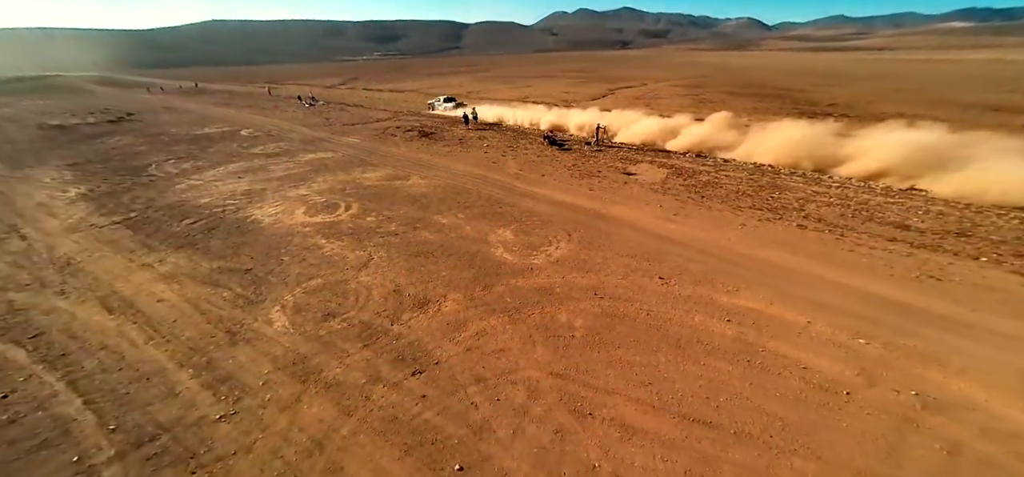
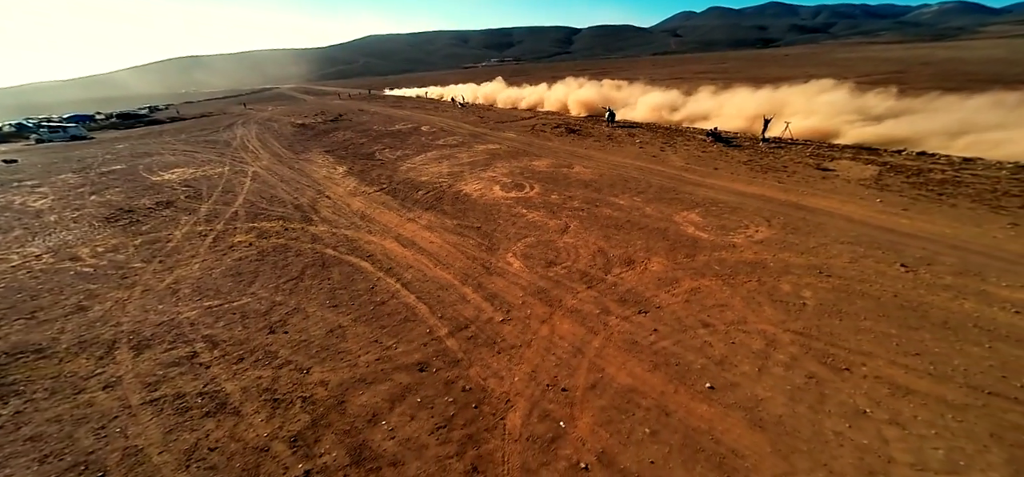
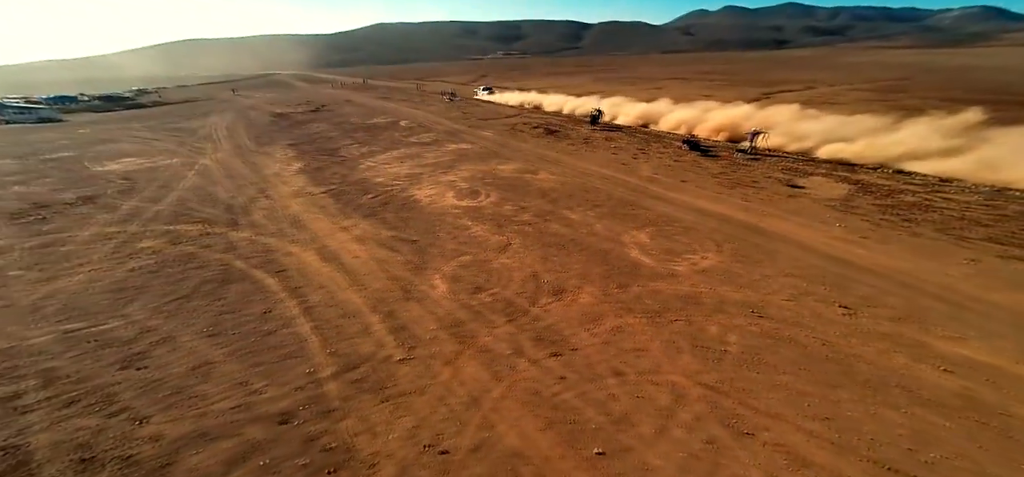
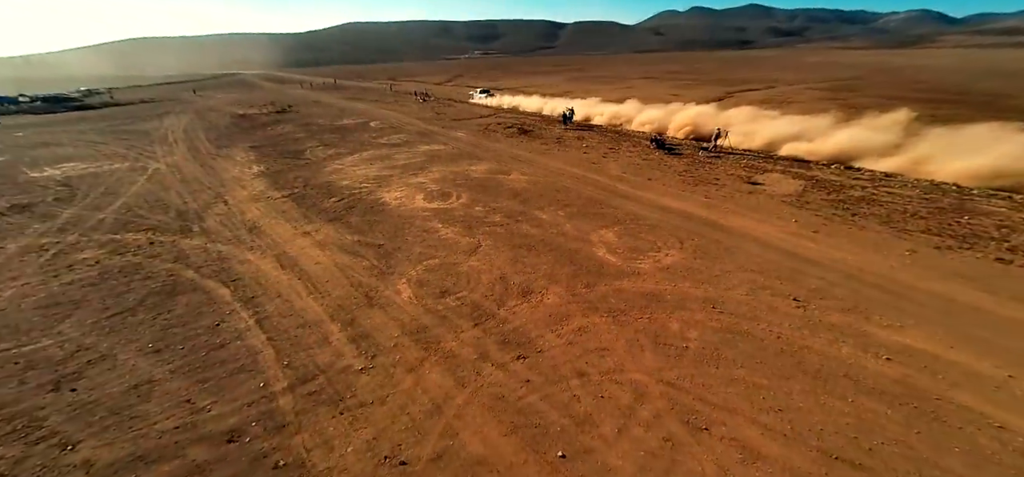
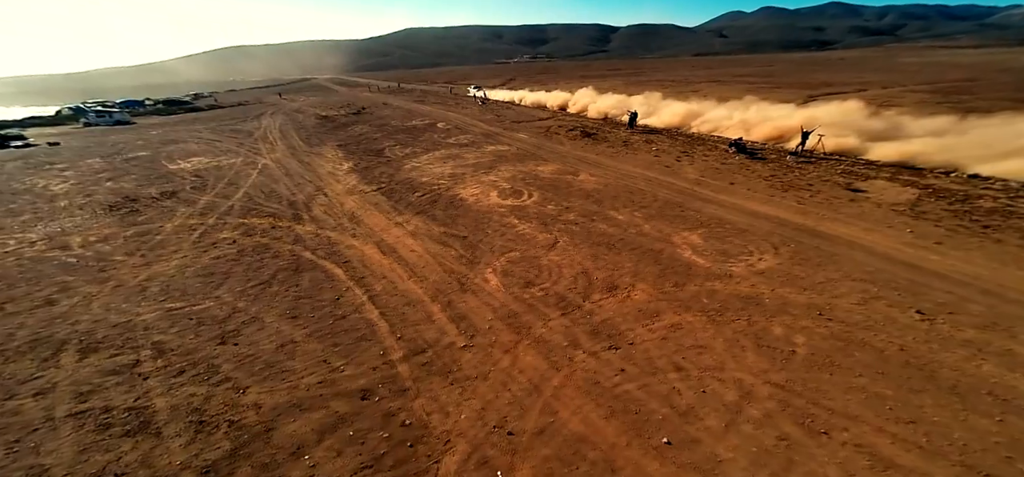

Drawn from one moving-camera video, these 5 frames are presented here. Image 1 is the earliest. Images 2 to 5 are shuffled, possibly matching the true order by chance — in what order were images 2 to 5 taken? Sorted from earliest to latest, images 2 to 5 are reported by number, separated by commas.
4, 3, 5, 2
